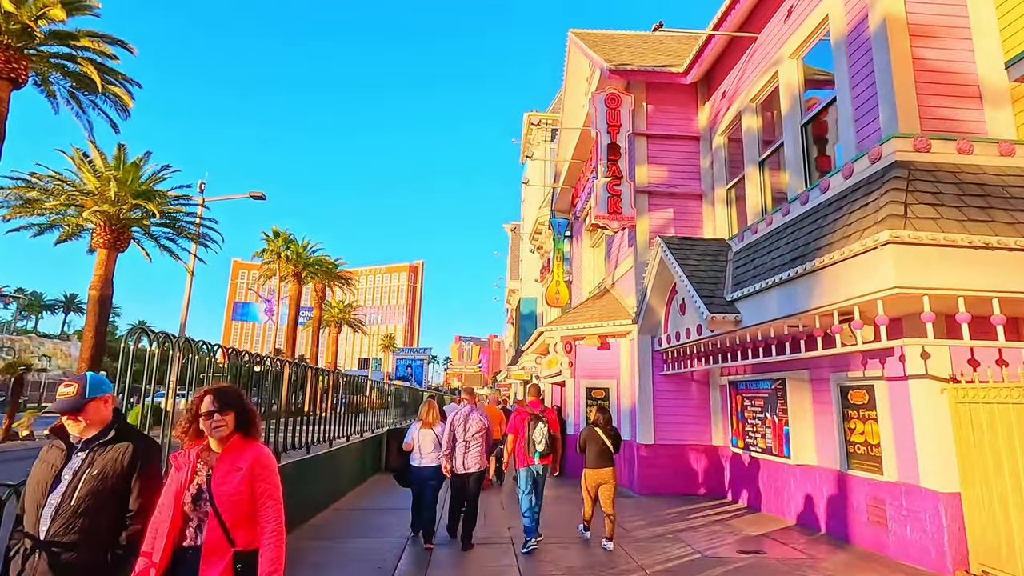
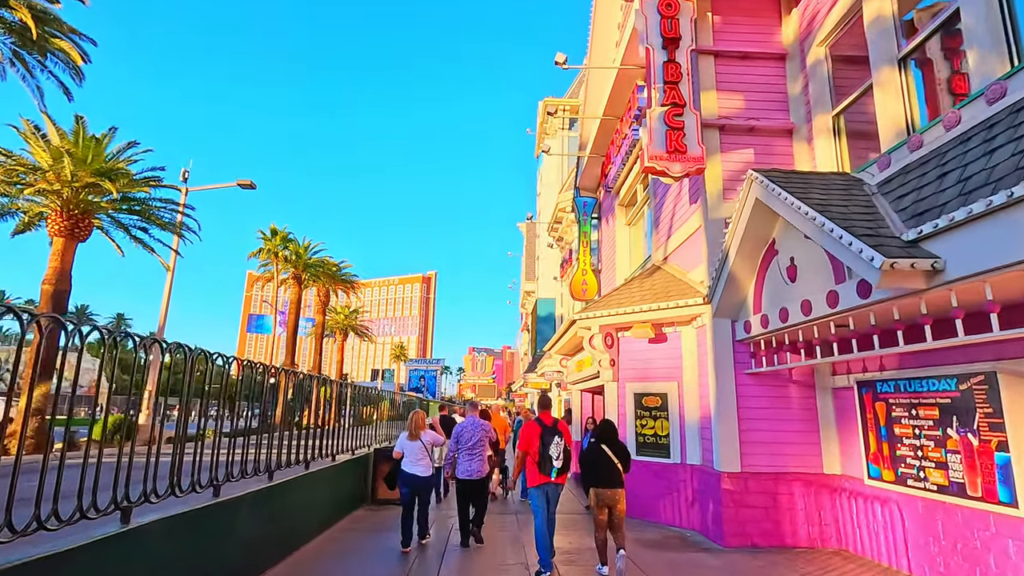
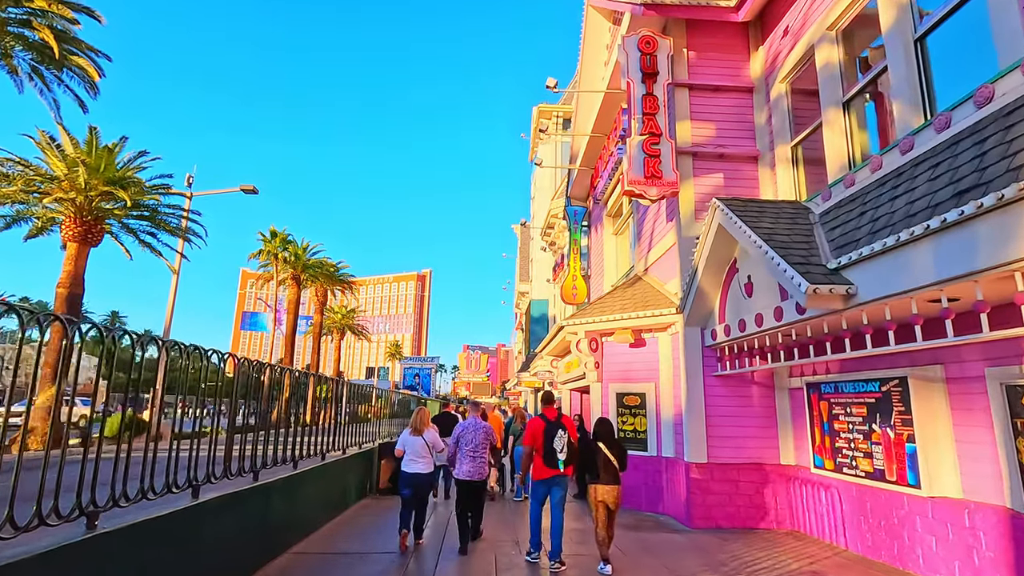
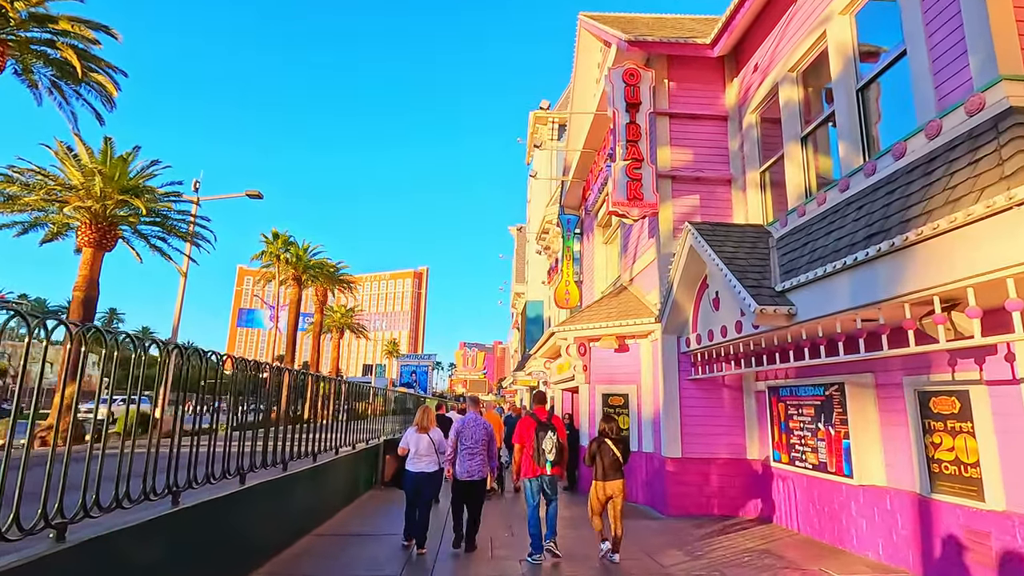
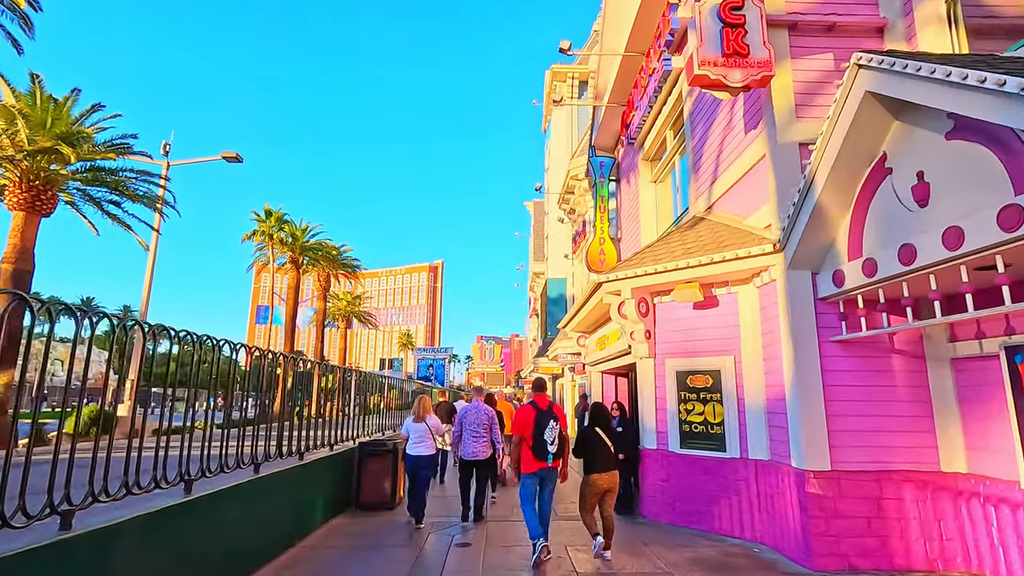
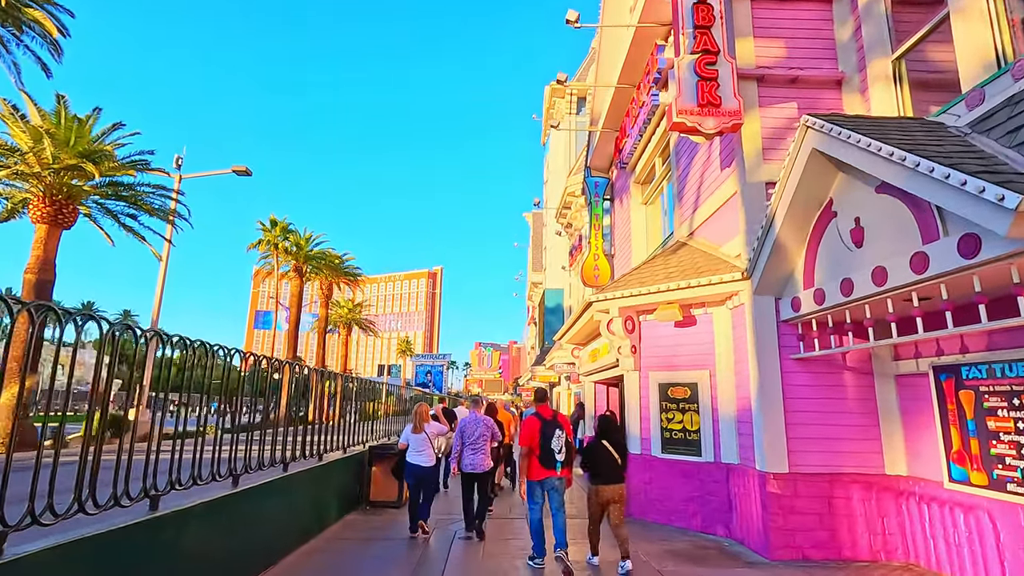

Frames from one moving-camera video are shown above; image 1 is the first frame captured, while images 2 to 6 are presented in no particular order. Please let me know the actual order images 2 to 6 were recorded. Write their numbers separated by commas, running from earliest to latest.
4, 3, 2, 6, 5
